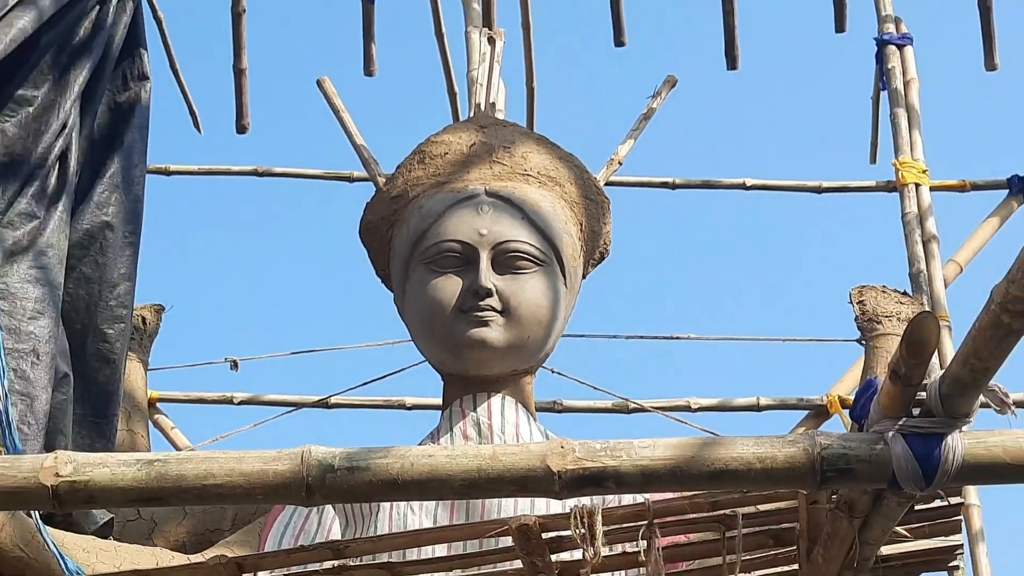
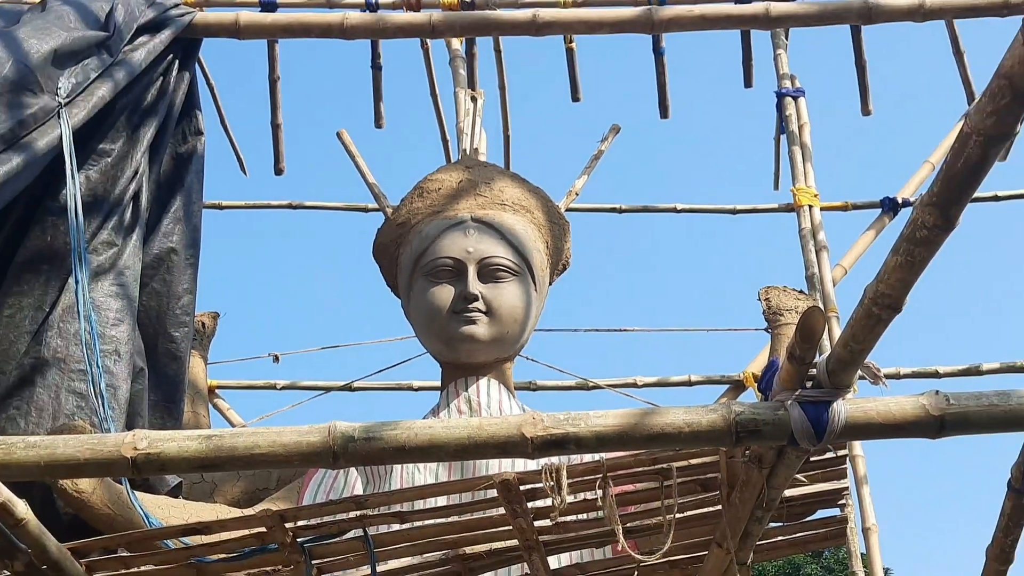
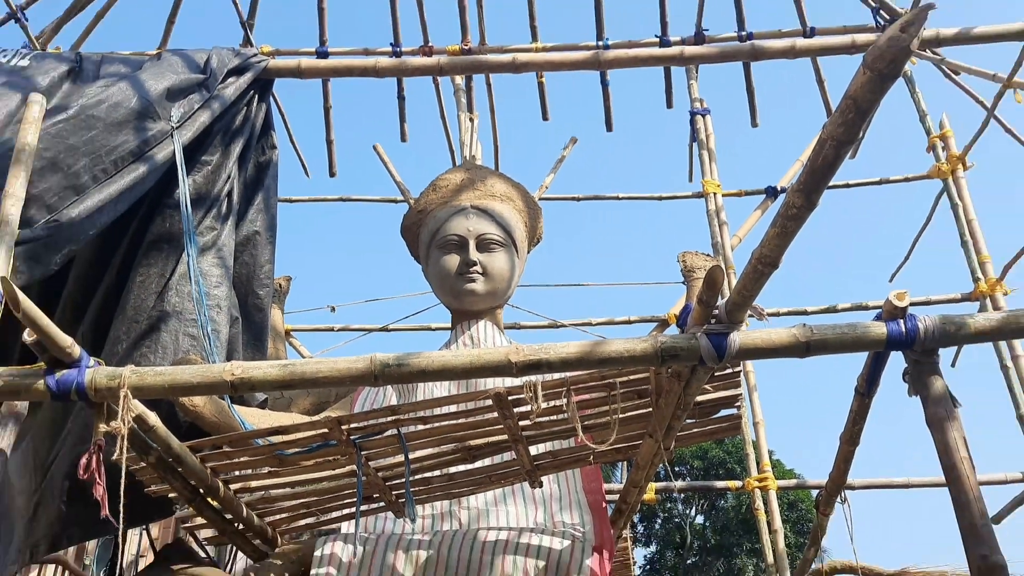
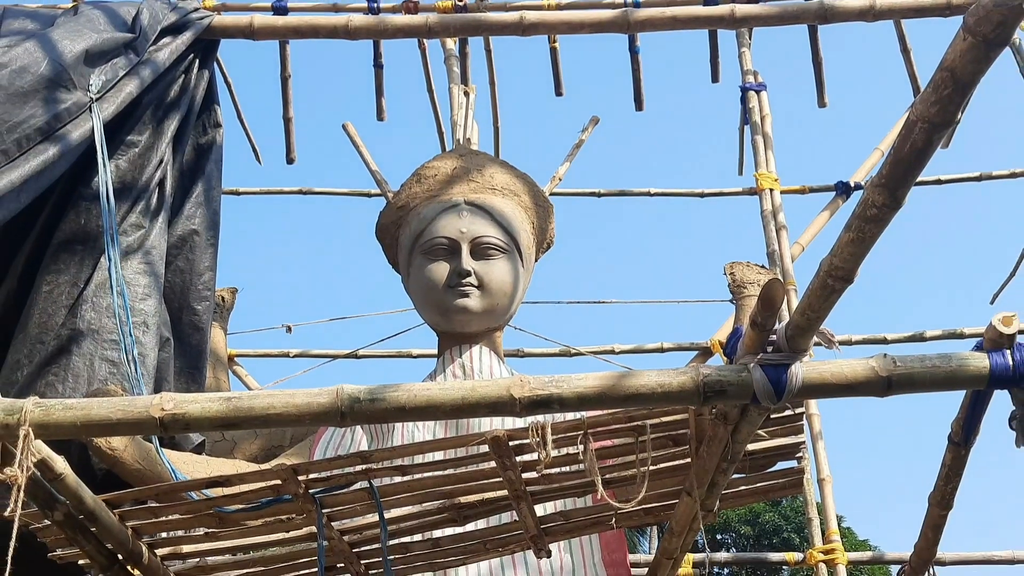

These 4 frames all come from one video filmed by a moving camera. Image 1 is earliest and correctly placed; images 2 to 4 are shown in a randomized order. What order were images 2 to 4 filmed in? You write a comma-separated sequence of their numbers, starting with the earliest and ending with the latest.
2, 4, 3
